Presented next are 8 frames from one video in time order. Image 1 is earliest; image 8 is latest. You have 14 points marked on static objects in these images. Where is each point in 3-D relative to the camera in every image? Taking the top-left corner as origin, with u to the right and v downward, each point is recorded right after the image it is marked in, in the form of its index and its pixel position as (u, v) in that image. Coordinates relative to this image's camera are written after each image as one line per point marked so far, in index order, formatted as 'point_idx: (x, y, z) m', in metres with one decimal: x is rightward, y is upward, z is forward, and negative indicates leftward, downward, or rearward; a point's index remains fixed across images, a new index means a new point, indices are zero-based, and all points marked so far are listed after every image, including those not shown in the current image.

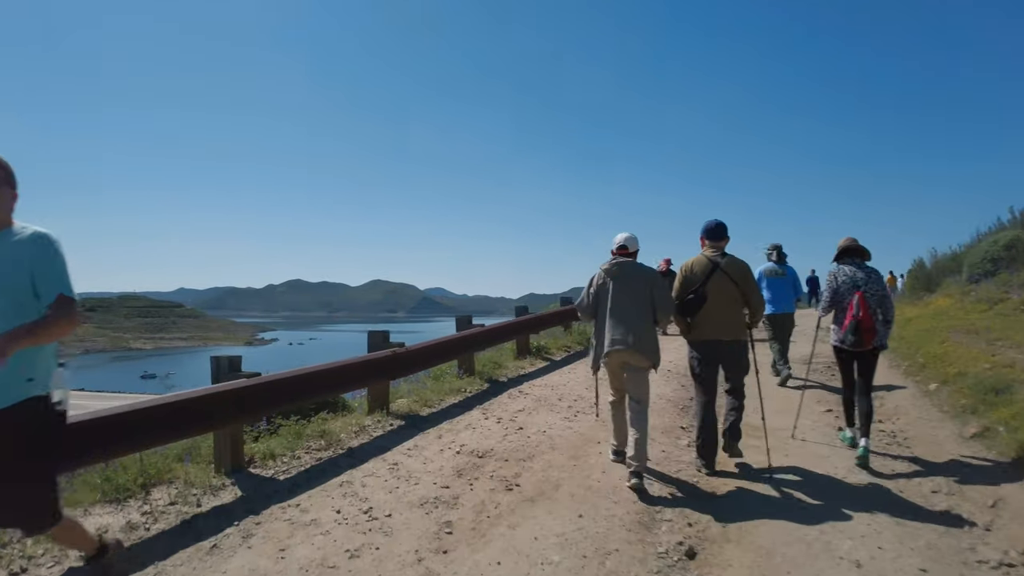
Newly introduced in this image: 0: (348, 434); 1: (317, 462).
0: (-1.8, -1.6, +6.4) m
1: (-1.8, -1.7, +5.6) m
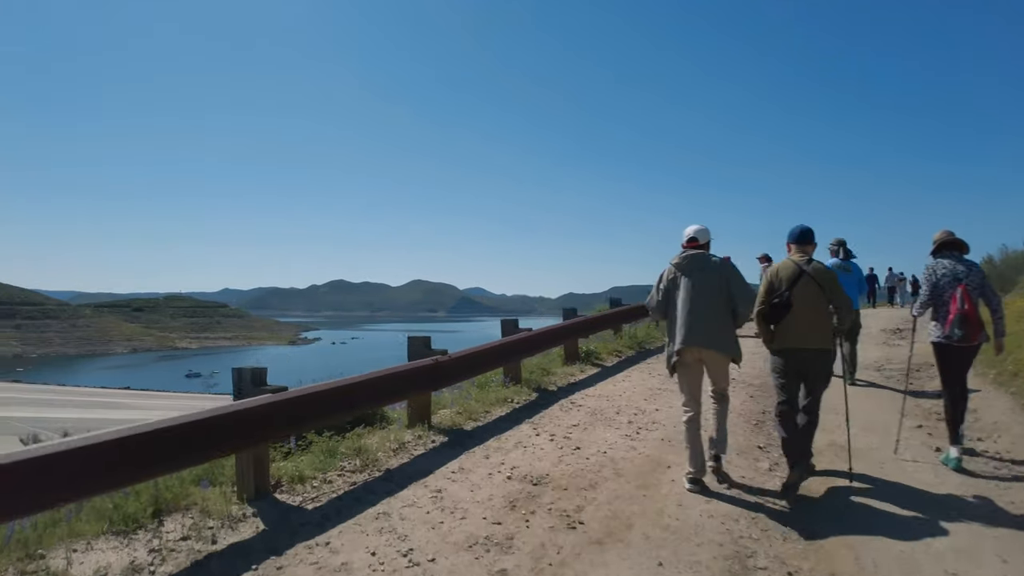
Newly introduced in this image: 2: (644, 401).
0: (-1.2, -1.6, +5.7) m
1: (-1.4, -1.7, +5.0) m
2: (+1.8, -1.6, +8.2) m
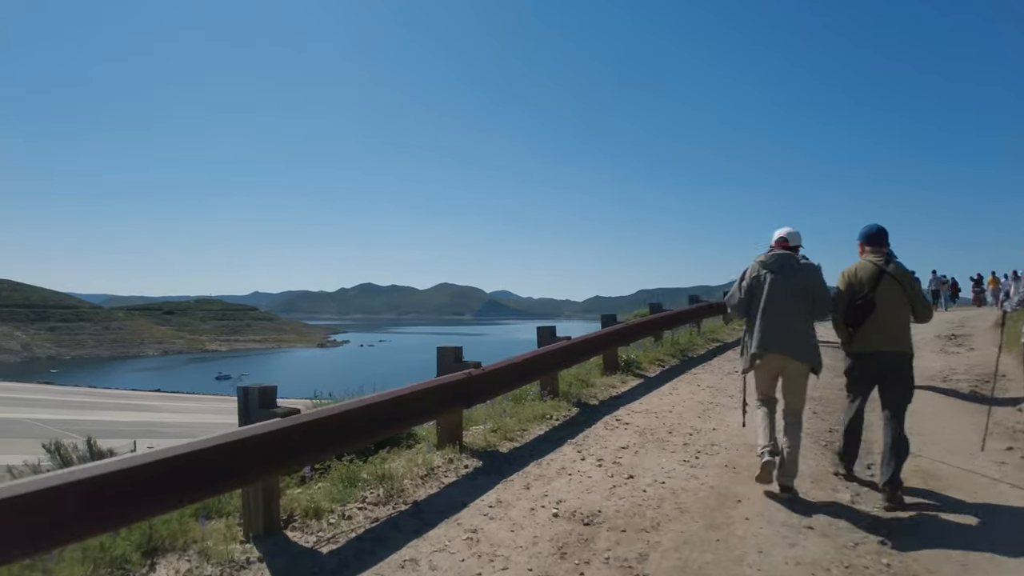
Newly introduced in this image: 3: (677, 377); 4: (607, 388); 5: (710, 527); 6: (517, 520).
0: (-0.8, -1.6, +5.1) m
1: (-1.0, -1.7, +4.3) m
2: (+2.3, -1.6, +7.4) m
3: (+2.8, -1.5, +10.1) m
4: (+1.4, -1.5, +8.7) m
5: (+1.5, -1.8, +4.5) m
6: (0.0, -1.7, +4.3) m
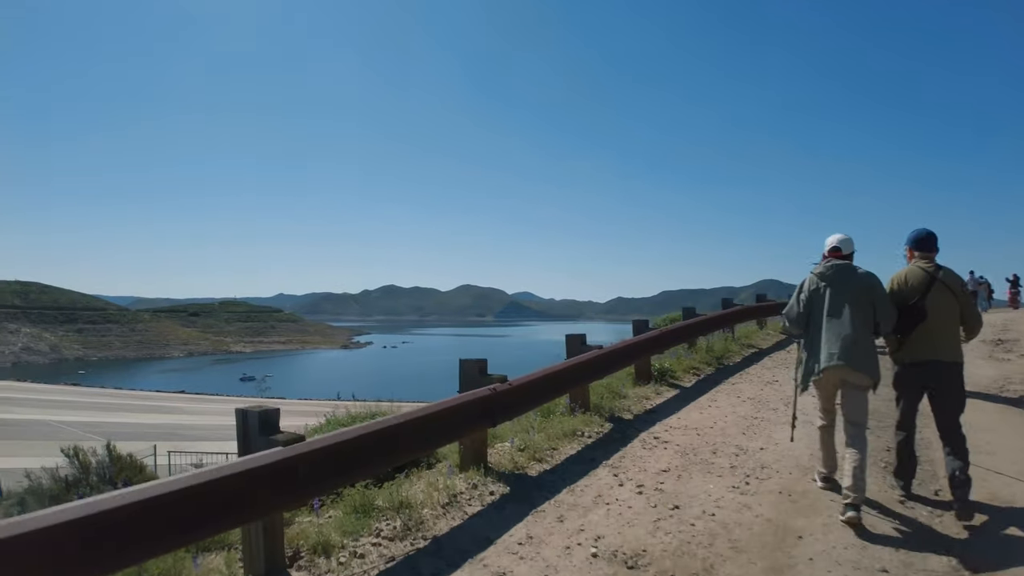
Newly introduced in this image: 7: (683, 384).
0: (-0.6, -1.7, +4.6) m
1: (-0.8, -1.8, +3.8) m
2: (+2.6, -1.7, +6.8) m
3: (+3.2, -1.6, +9.5) m
4: (+1.8, -1.5, +8.2) m
5: (+1.7, -1.9, +3.9) m
6: (+0.2, -1.7, +3.8) m
7: (+2.7, -1.5, +9.5) m
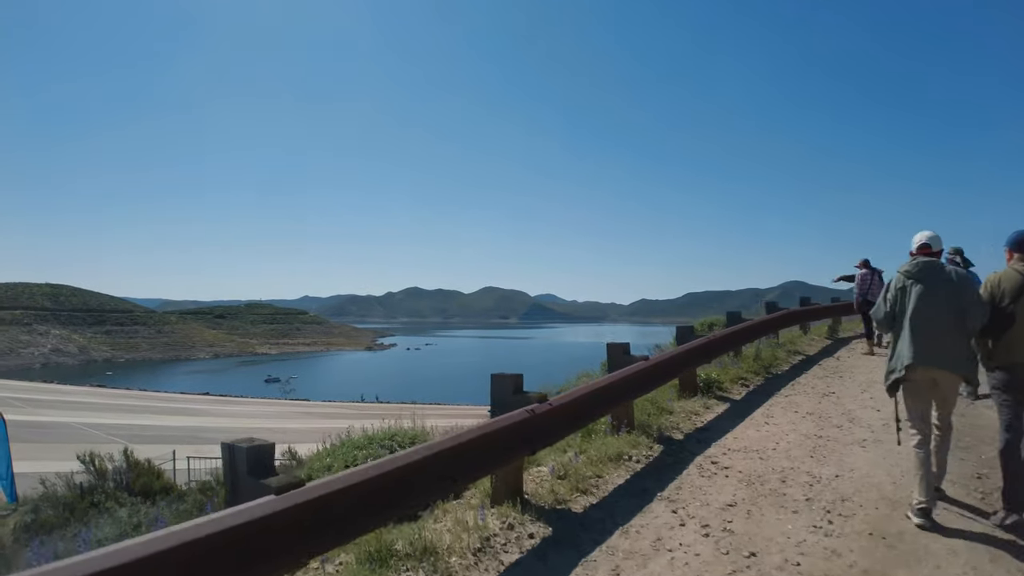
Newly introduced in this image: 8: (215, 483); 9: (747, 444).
0: (-0.3, -1.7, +3.8) m
1: (-0.5, -1.8, +3.1) m
2: (+3.0, -1.7, +5.9) m
3: (+3.7, -1.6, +8.6) m
4: (+2.2, -1.6, +7.3) m
5: (+2.0, -1.9, +3.1) m
6: (+0.5, -1.8, +3.0) m
7: (+3.2, -1.6, +8.7) m
8: (-7.5, -4.9, +15.0) m
9: (+2.5, -1.7, +6.5) m
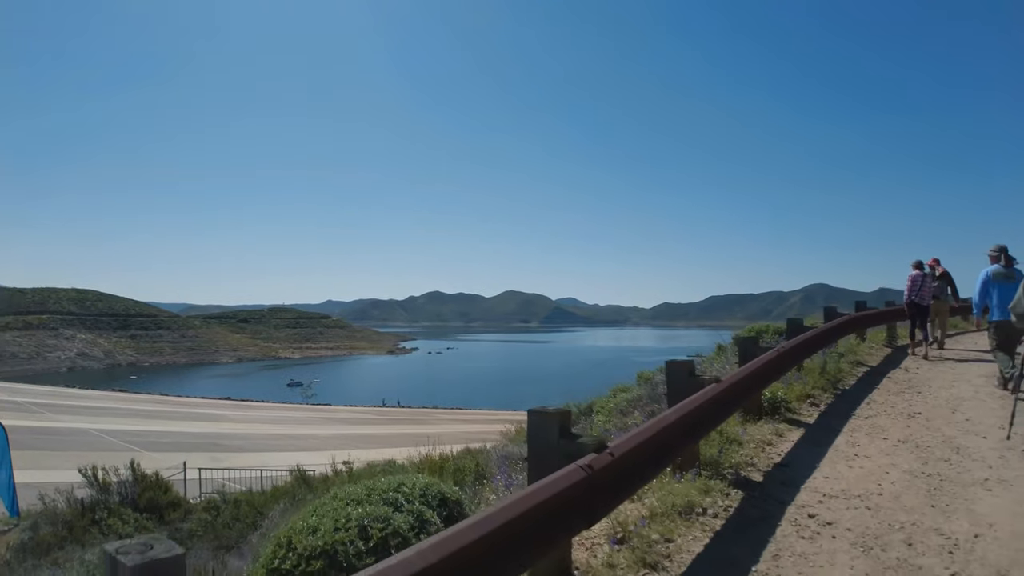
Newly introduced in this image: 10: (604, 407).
0: (-0.1, -1.7, +2.6) m
1: (-0.3, -1.8, +1.9) m
2: (+3.3, -1.8, +4.6) m
3: (+4.1, -1.7, +7.3) m
4: (+2.5, -1.6, +6.0) m
5: (+2.2, -1.9, +1.8) m
6: (+0.7, -1.8, +1.8) m
7: (+3.6, -1.6, +7.3) m
8: (-6.9, -5.0, +14.0) m
9: (+2.9, -1.7, +5.2) m
10: (+1.3, -1.7, +8.6) m
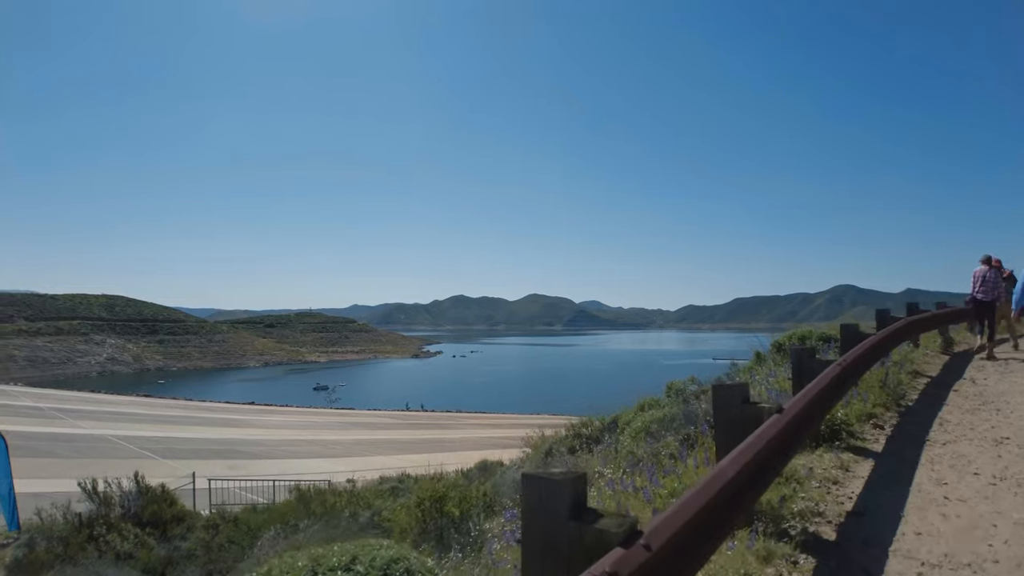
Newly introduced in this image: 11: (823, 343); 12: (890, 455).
0: (-0.2, -1.7, +1.6) m
1: (-0.5, -1.8, +0.9) m
2: (+3.3, -1.7, +3.4) m
3: (+4.2, -1.7, +6.1) m
4: (+2.6, -1.6, +4.9) m
5: (+2.1, -1.9, +0.7) m
6: (+0.6, -1.8, +0.7) m
7: (+3.7, -1.6, +6.1) m
8: (-6.5, -5.1, +13.2) m
9: (+2.9, -1.7, +4.0) m
10: (+1.5, -1.7, +7.6) m
11: (+4.3, -0.8, +8.2) m
12: (+3.3, -1.6, +5.4) m
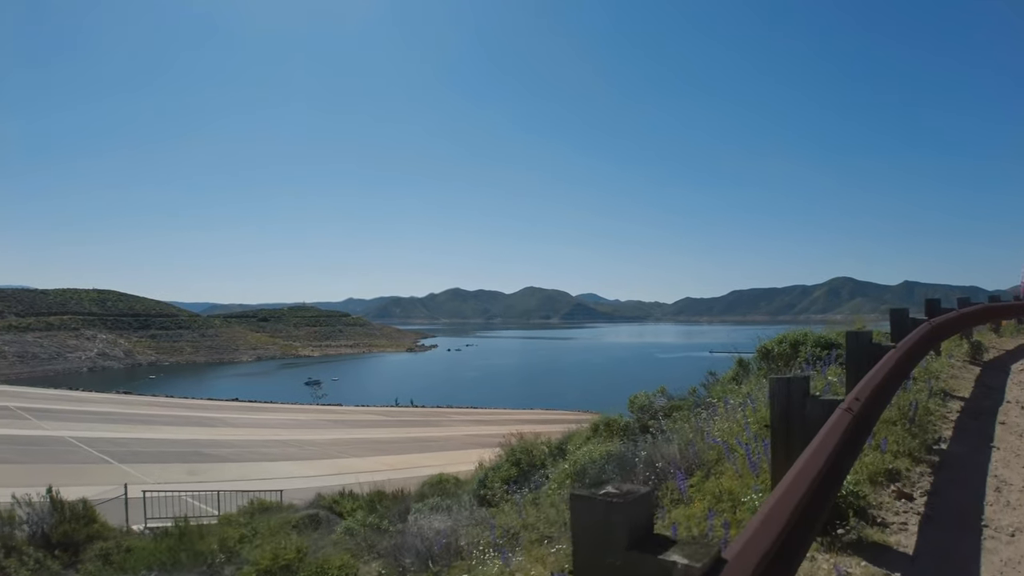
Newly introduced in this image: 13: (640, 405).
0: (-1.1, -1.7, -0.1) m
1: (-1.4, -1.8, -0.9) m
2: (+2.4, -1.7, +1.7) m
3: (+3.3, -1.6, +4.4) m
4: (+1.7, -1.5, +3.2) m
5: (+1.1, -1.9, -1.1) m
6: (-0.3, -1.8, -1.0) m
7: (+2.8, -1.5, +4.4) m
8: (-7.4, -5.0, +11.5) m
9: (+2.0, -1.6, +2.3) m
10: (+0.5, -1.7, +5.8) m
11: (+3.3, -0.7, +6.4) m
12: (+2.3, -1.6, +3.6) m
13: (+1.6, -1.5, +7.6) m
